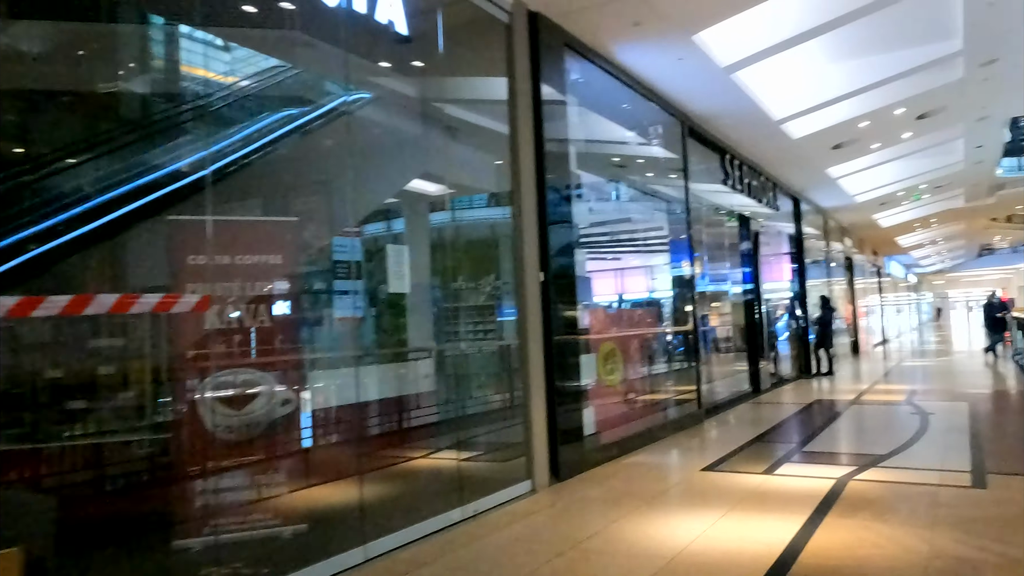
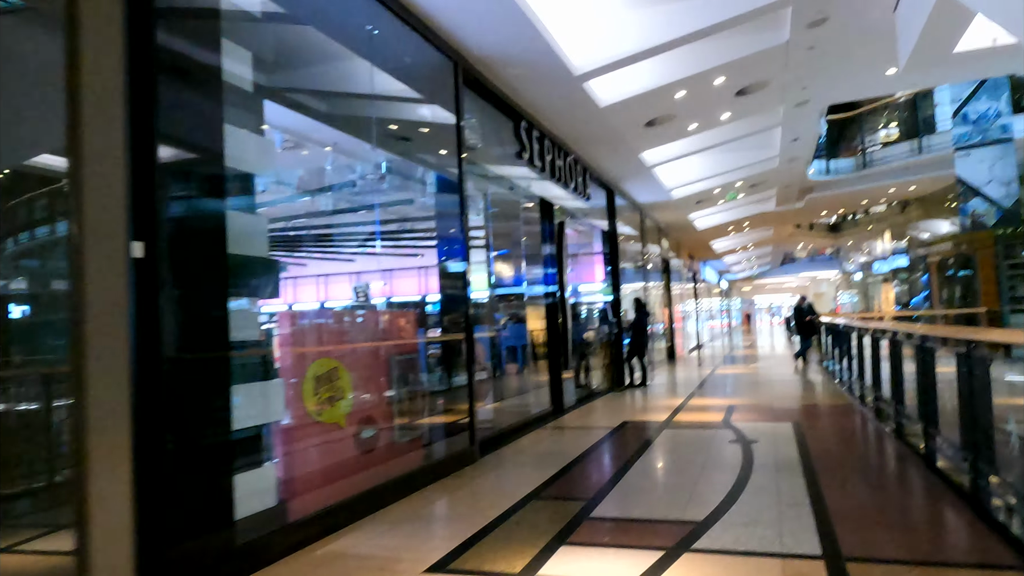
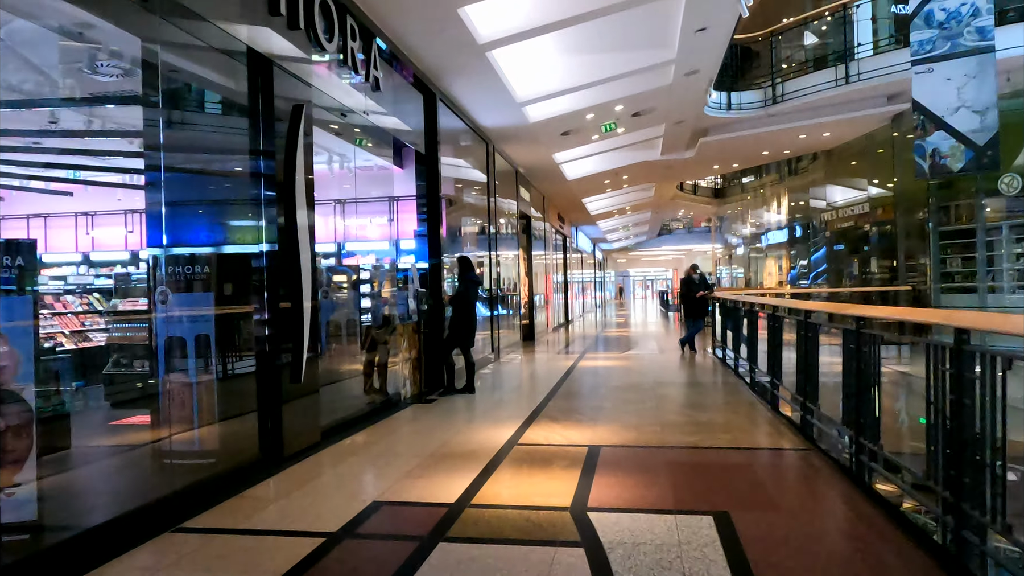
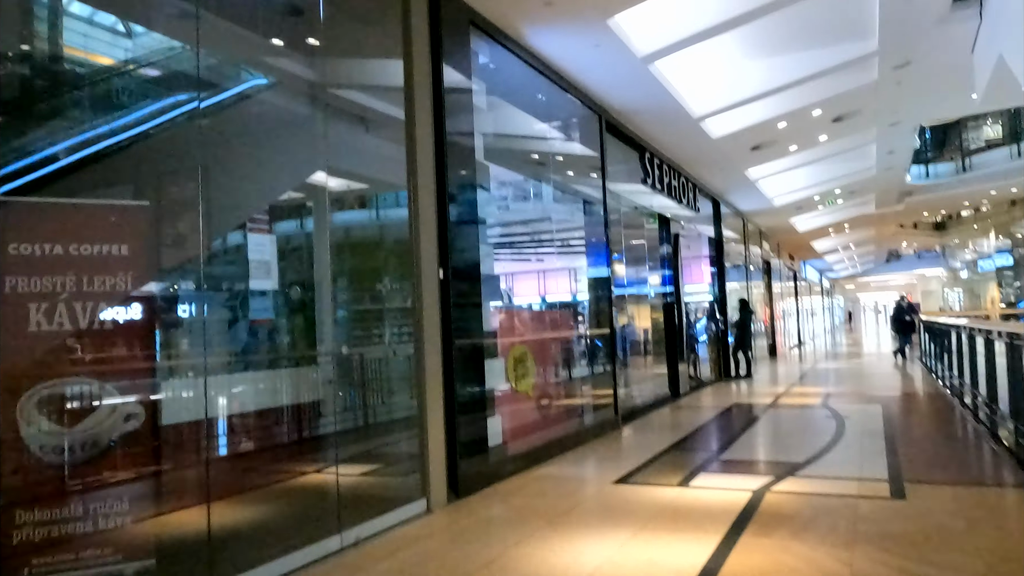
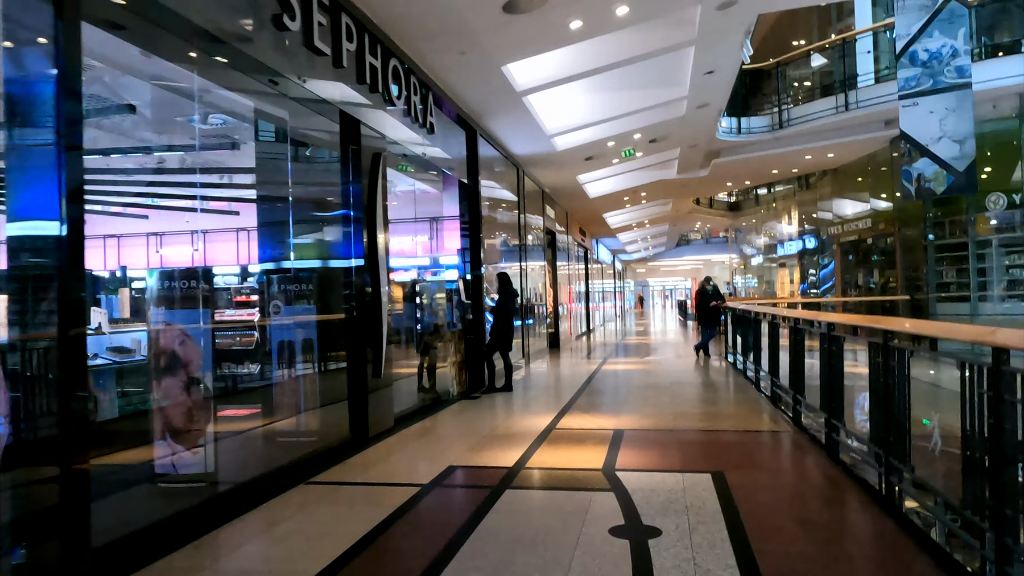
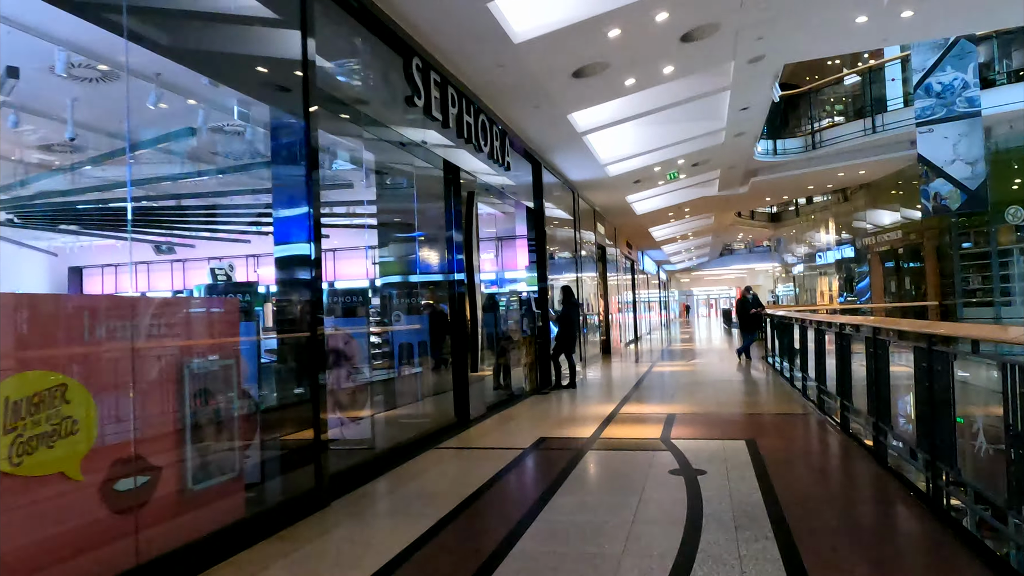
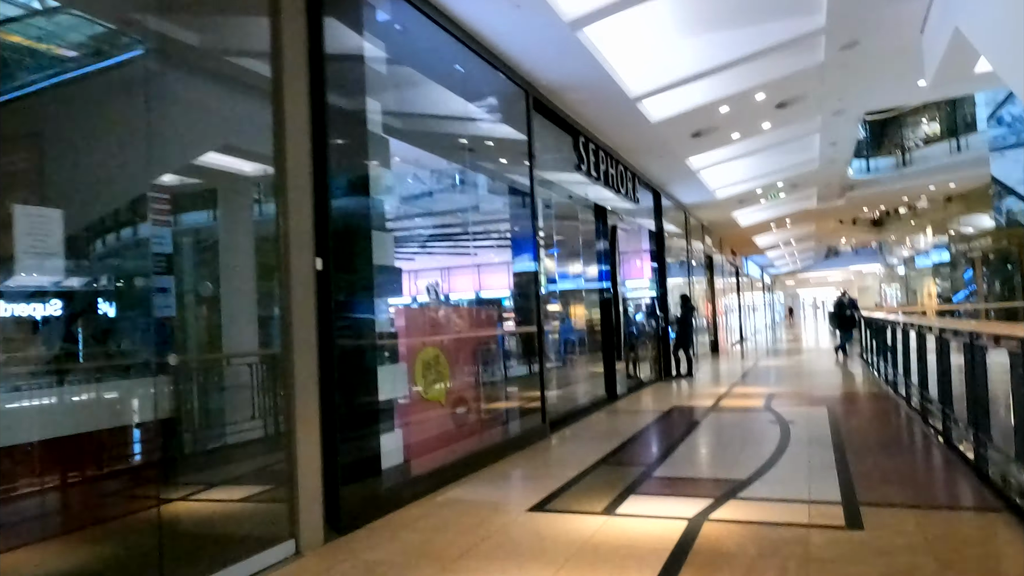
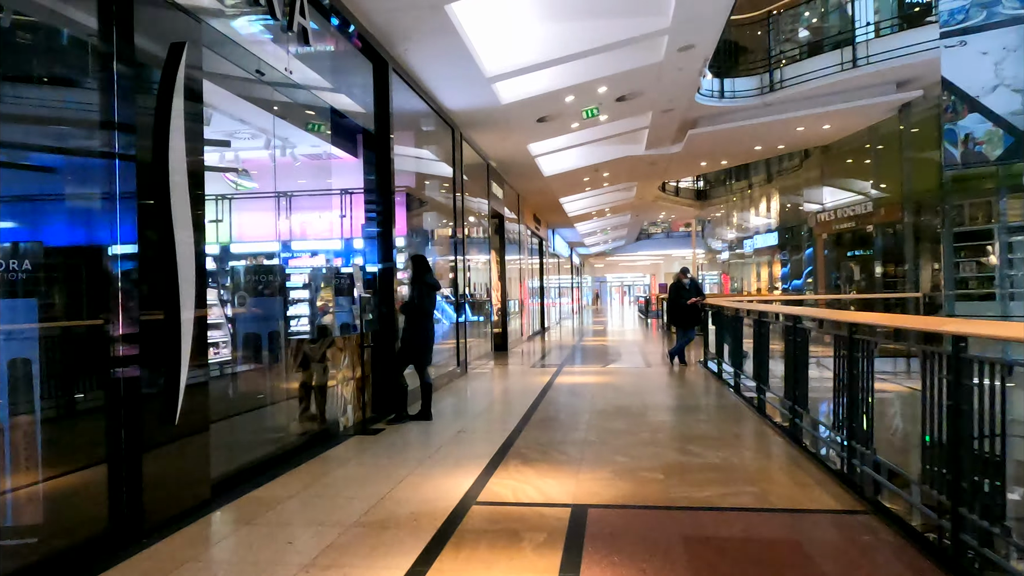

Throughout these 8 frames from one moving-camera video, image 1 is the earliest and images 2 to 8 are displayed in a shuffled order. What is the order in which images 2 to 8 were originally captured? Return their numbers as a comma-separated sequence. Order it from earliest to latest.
4, 7, 2, 6, 5, 3, 8
